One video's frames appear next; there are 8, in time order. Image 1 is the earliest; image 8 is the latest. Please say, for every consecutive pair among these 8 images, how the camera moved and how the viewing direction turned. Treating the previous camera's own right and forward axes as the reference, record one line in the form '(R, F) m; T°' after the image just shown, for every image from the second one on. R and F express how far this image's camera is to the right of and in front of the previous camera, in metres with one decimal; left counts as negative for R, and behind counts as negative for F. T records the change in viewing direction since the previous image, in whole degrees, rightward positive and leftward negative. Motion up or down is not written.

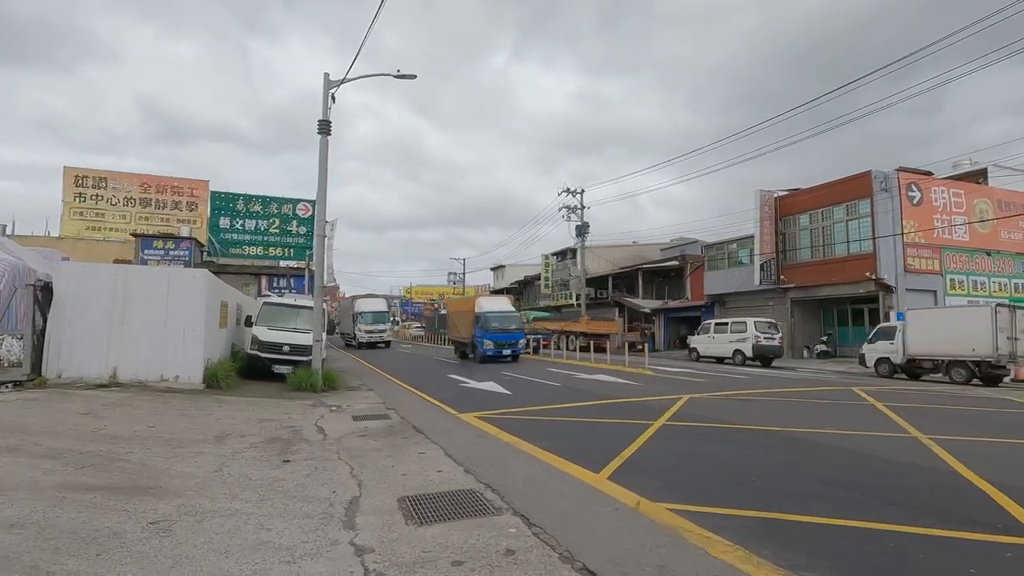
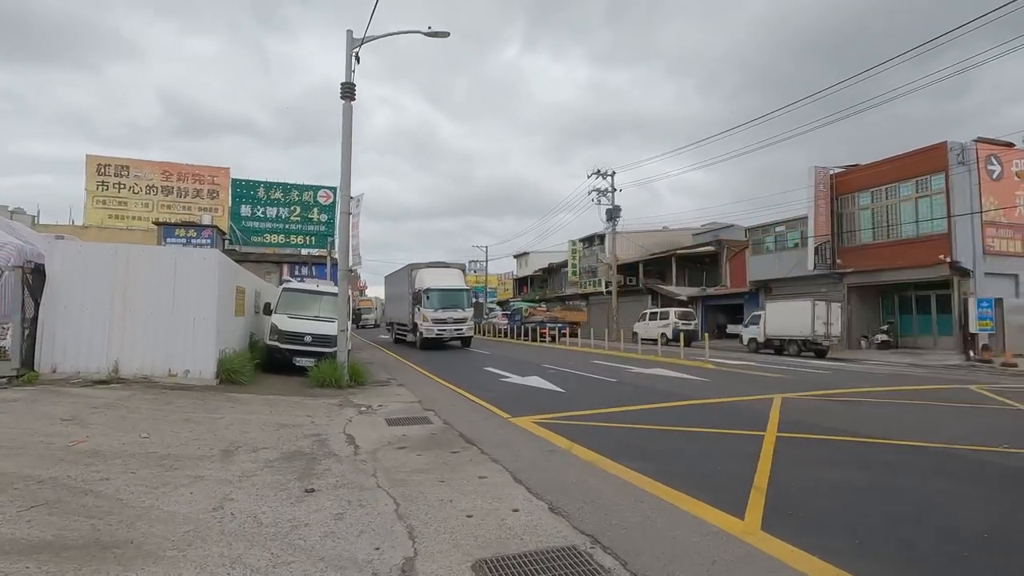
(-0.7, +1.8) m; -2°
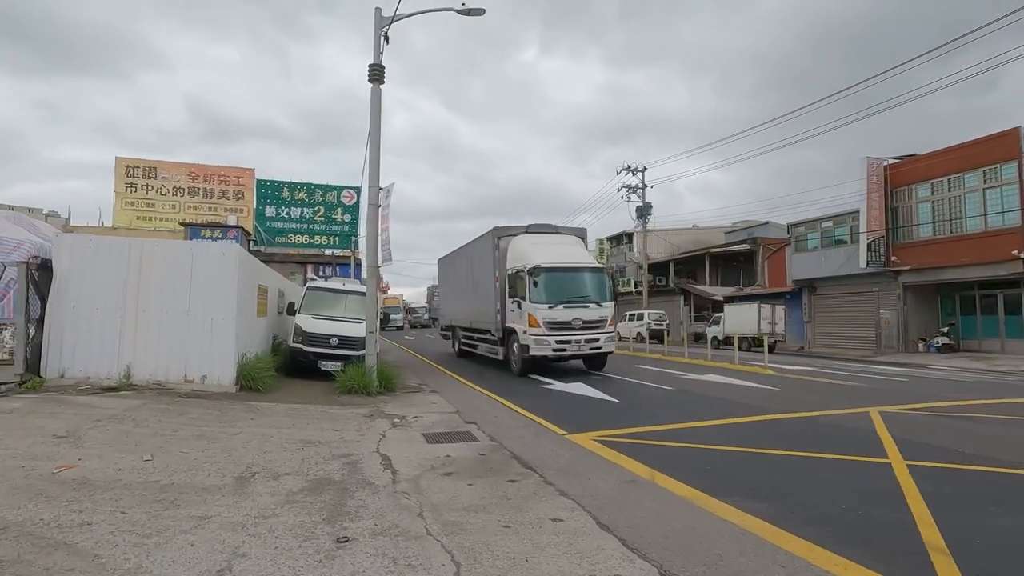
(-0.5, +1.2) m; -2°
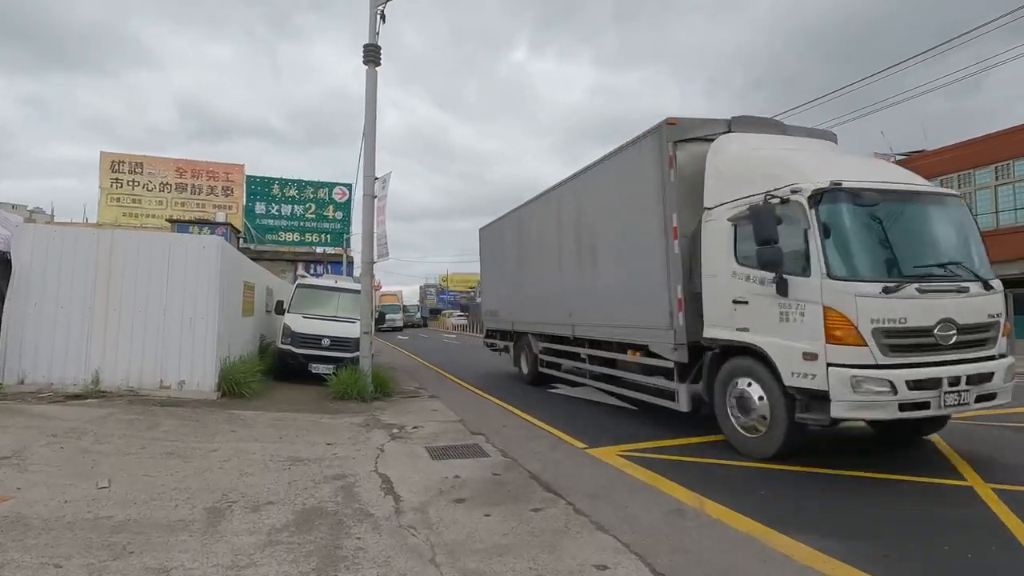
(-0.3, +0.9) m; +1°
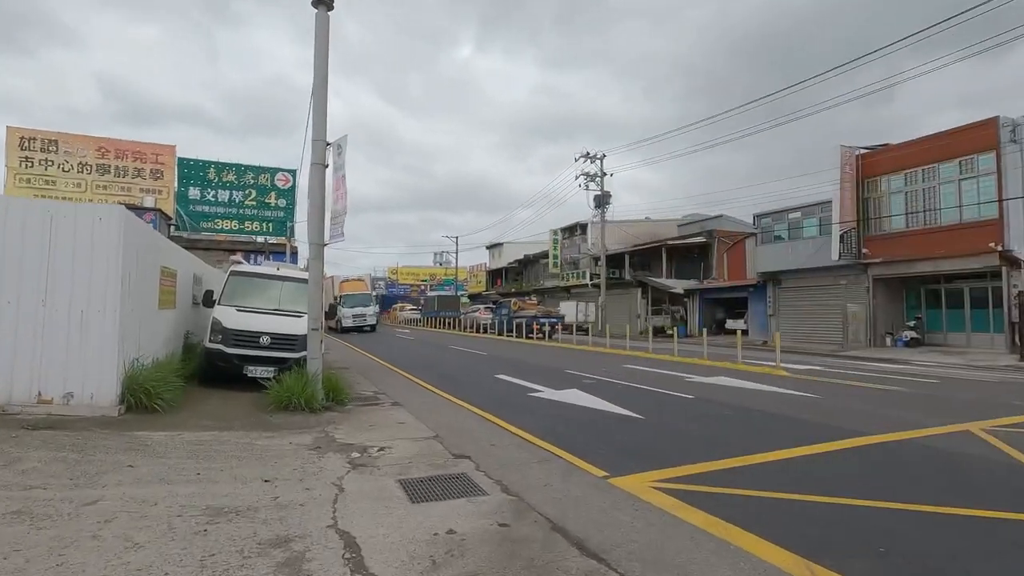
(-0.5, +1.7) m; +5°
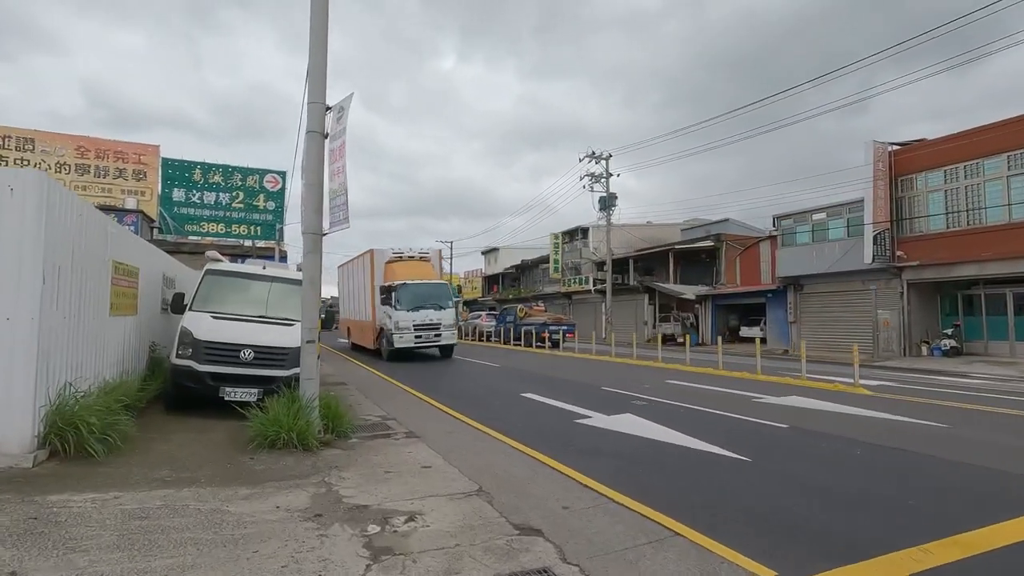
(-0.8, +2.0) m; +1°
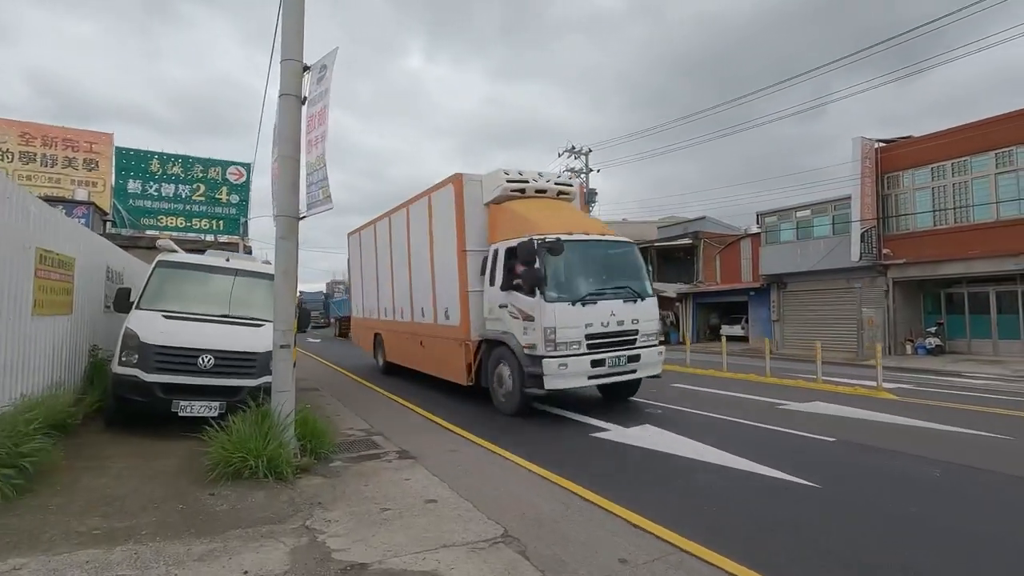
(-0.5, +1.1) m; +3°
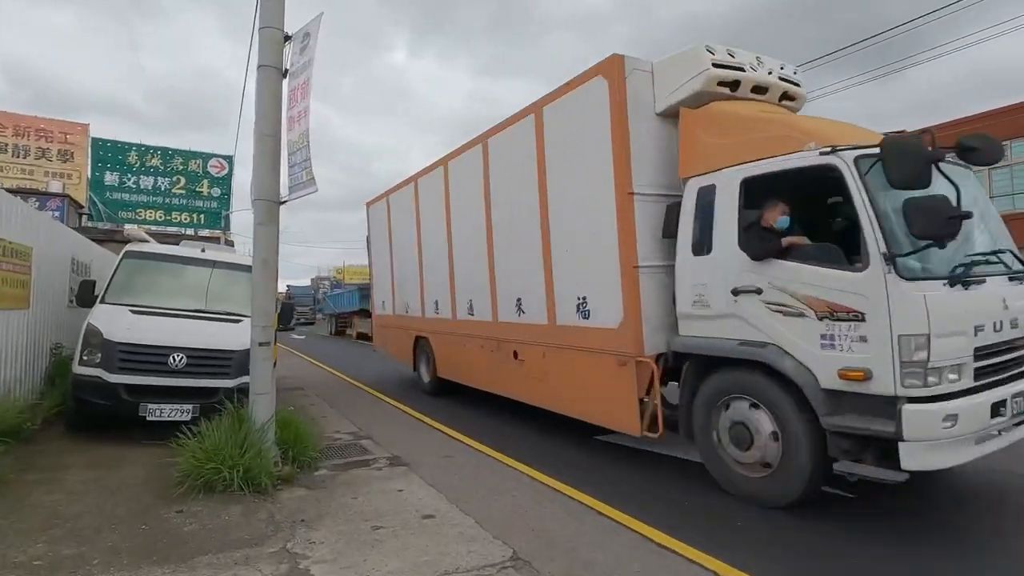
(-0.2, +0.5) m; +1°
